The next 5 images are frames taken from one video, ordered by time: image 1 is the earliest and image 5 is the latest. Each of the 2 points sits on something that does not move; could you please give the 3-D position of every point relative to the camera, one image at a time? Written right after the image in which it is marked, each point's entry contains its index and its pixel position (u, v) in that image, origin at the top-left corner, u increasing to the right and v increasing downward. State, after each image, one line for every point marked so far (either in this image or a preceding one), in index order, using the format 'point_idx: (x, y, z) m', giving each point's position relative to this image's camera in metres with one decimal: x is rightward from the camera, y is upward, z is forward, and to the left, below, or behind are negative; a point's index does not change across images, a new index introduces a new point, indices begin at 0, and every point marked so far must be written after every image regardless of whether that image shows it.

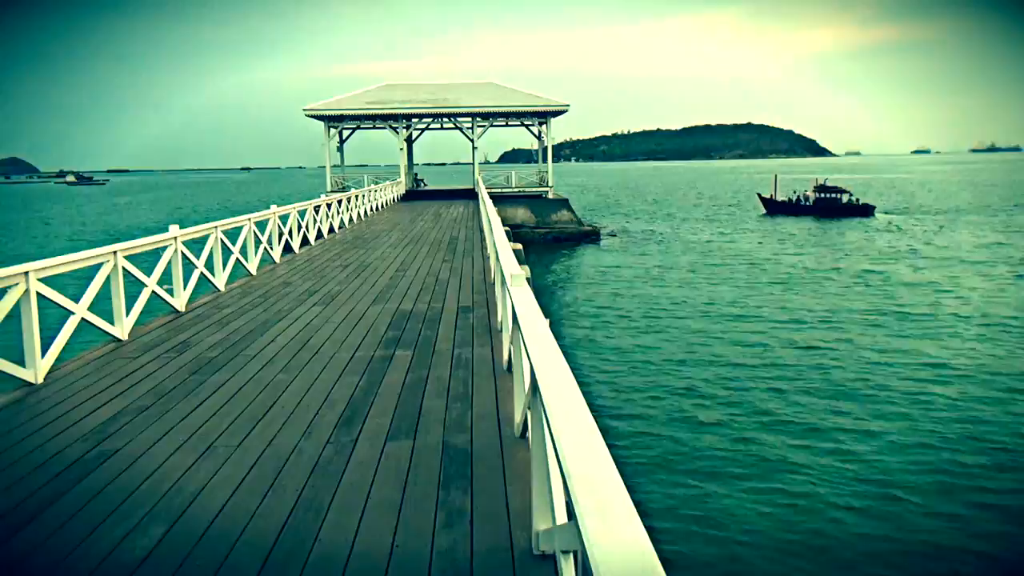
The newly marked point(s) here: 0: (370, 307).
0: (-1.2, -0.2, +7.4) m
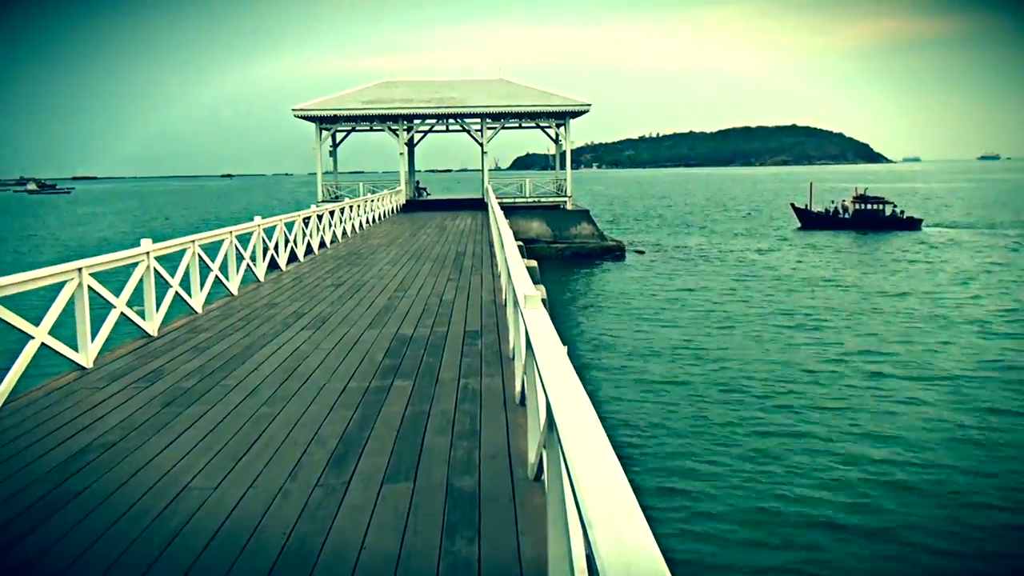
0: (-1.1, -0.4, +6.8) m
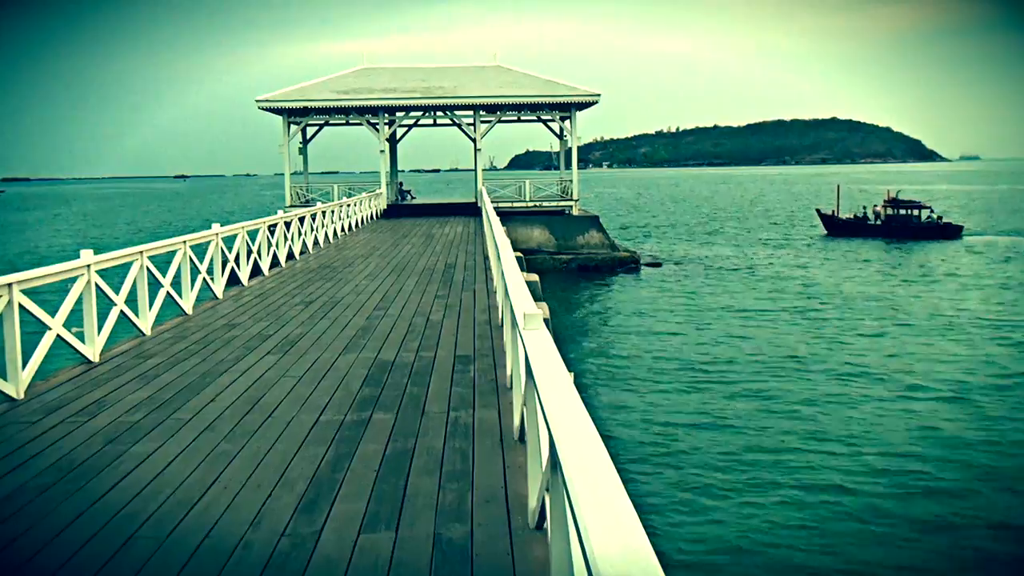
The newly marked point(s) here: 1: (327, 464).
0: (-1.2, -0.5, +6.0) m
1: (-0.9, -0.9, +4.5) m
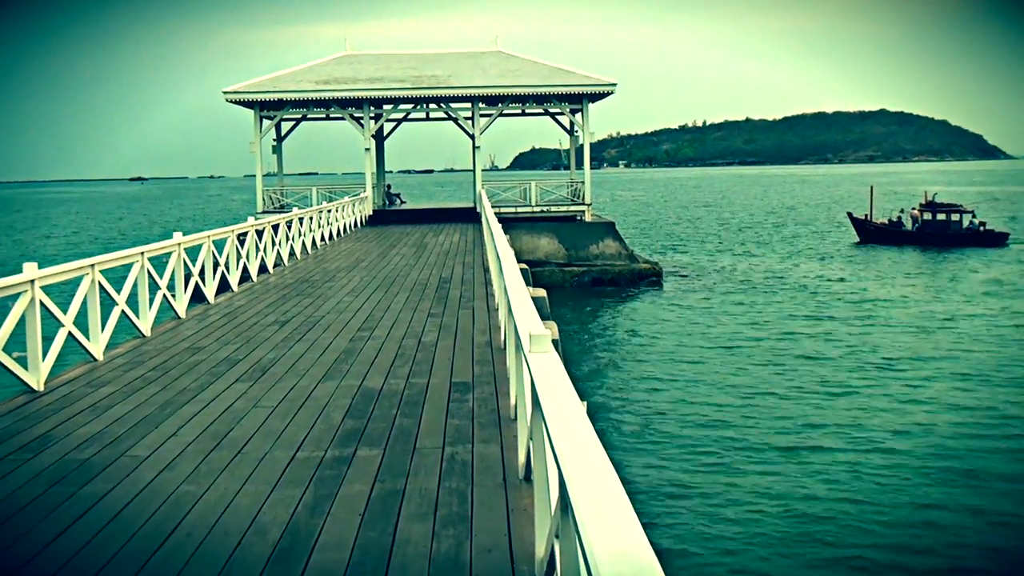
0: (-1.1, -0.6, +5.5) m
1: (-0.9, -1.0, +3.9) m
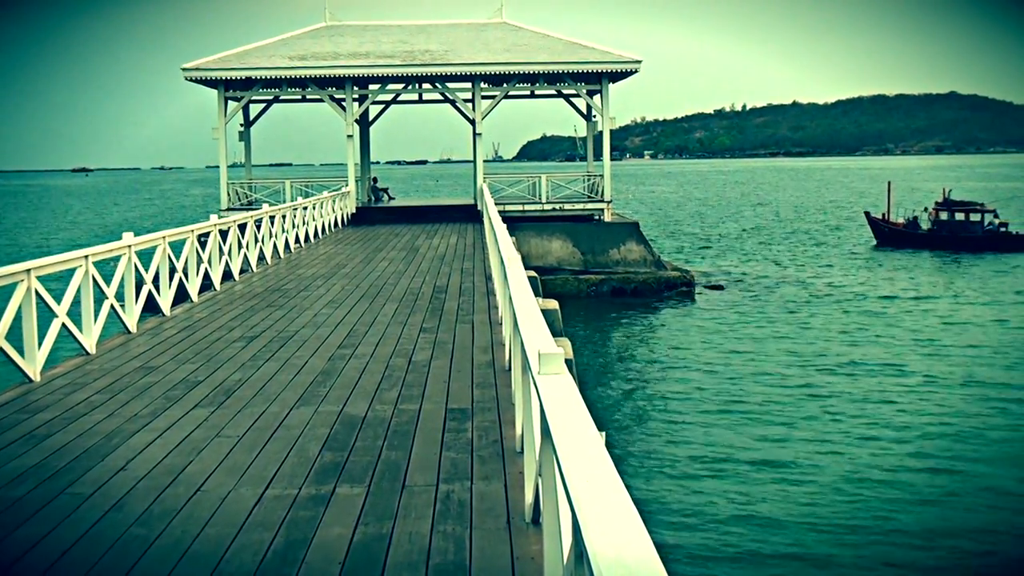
0: (-1.1, -0.6, +4.9) m
1: (-0.9, -1.0, +3.4) m
